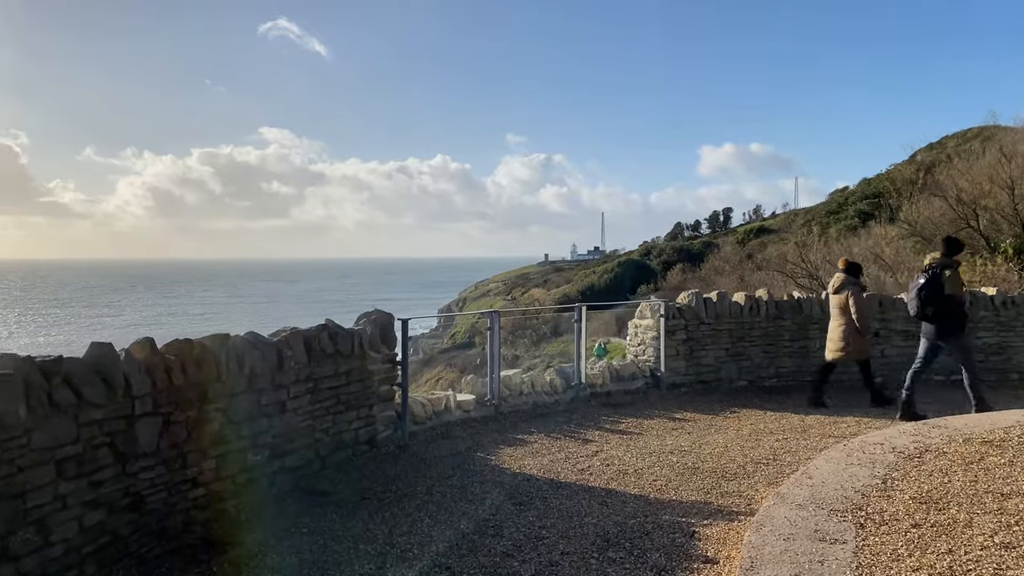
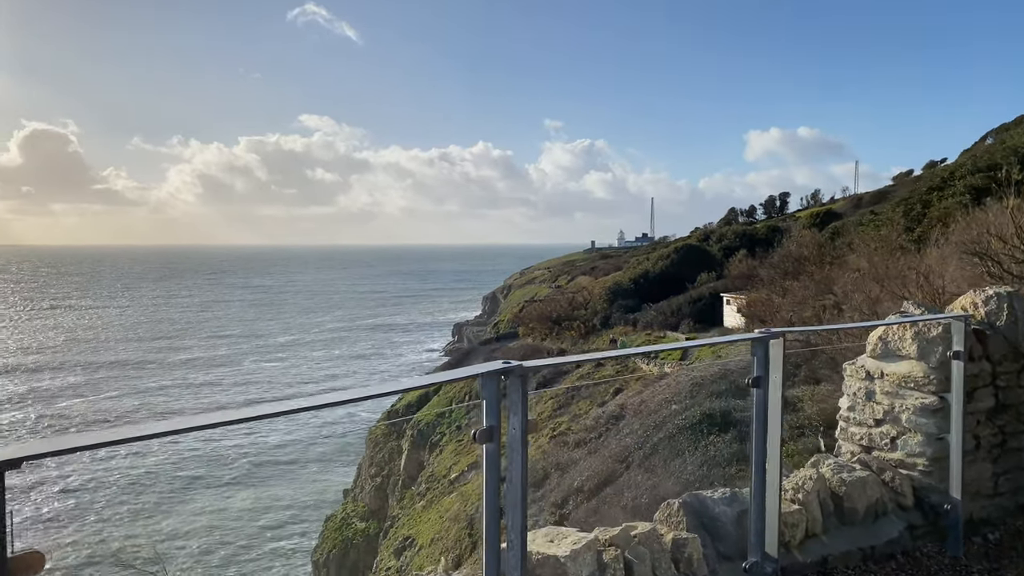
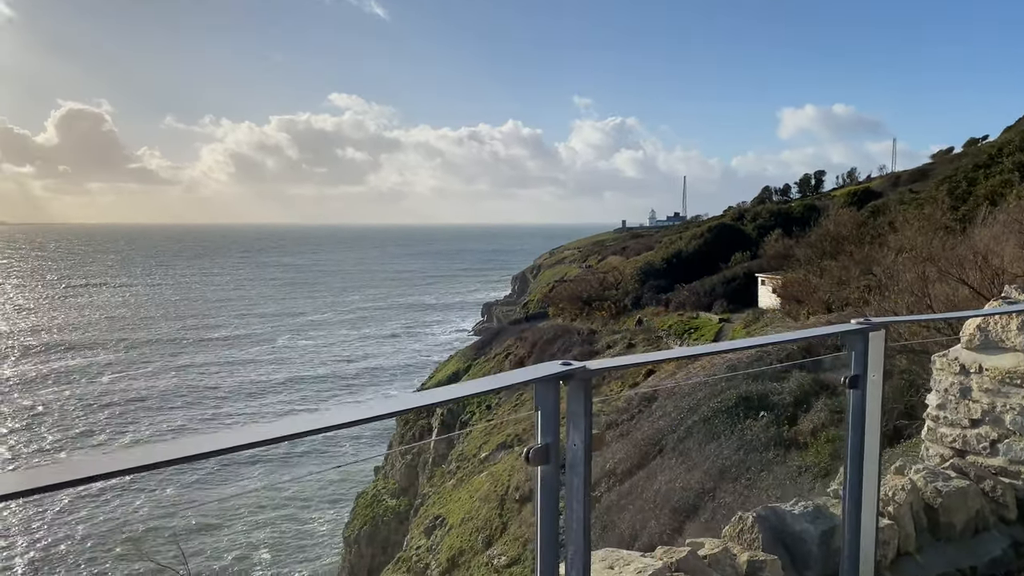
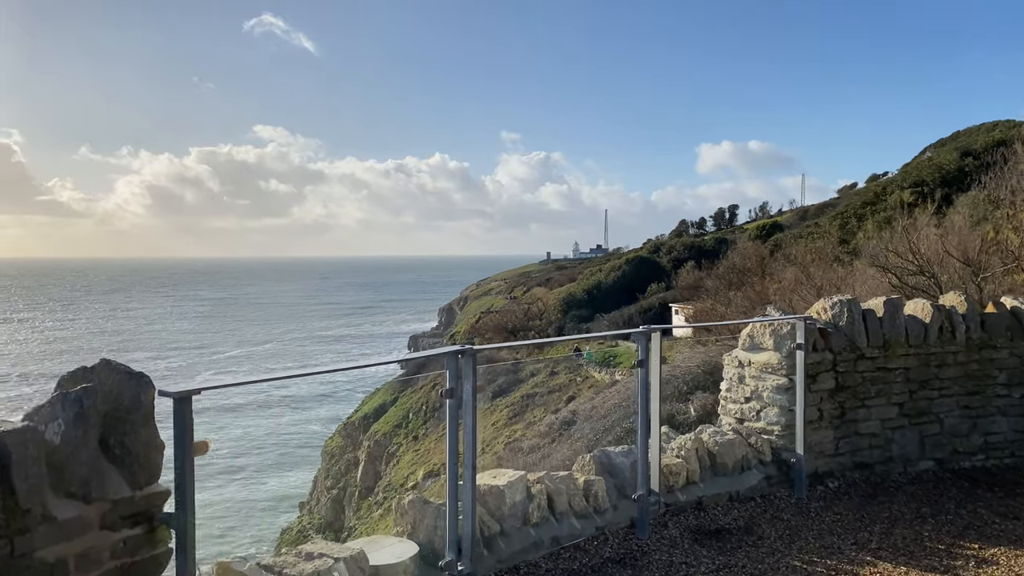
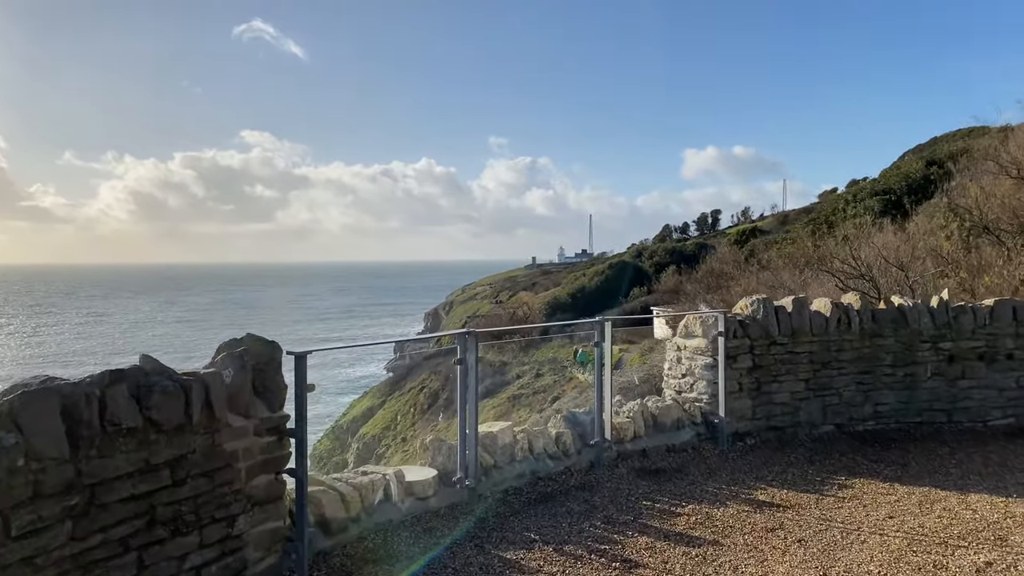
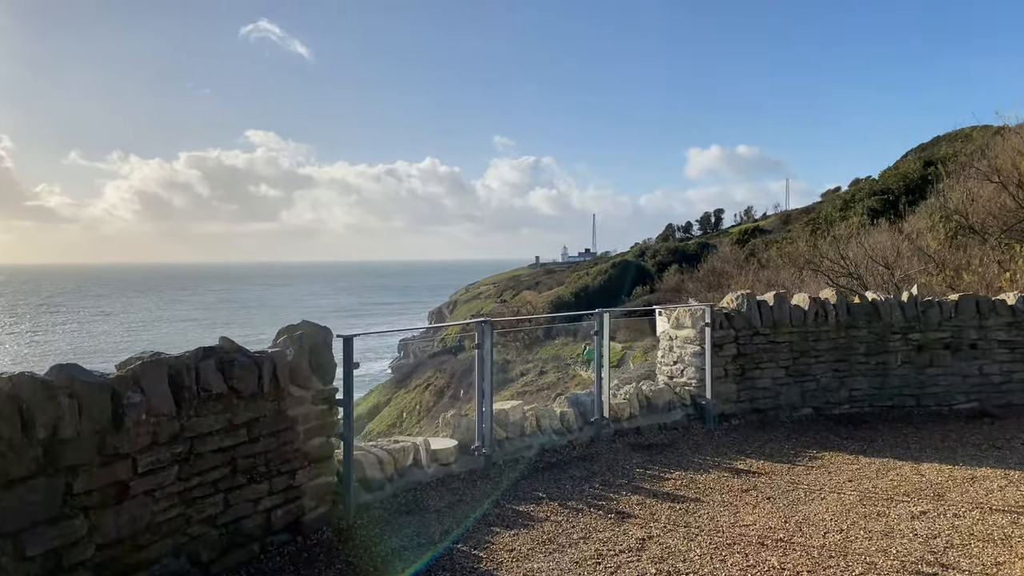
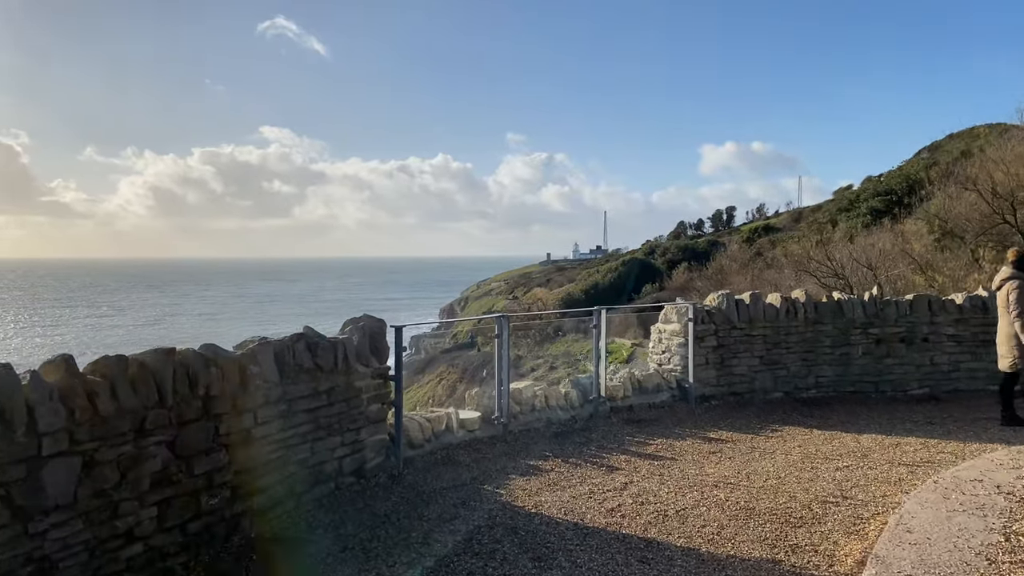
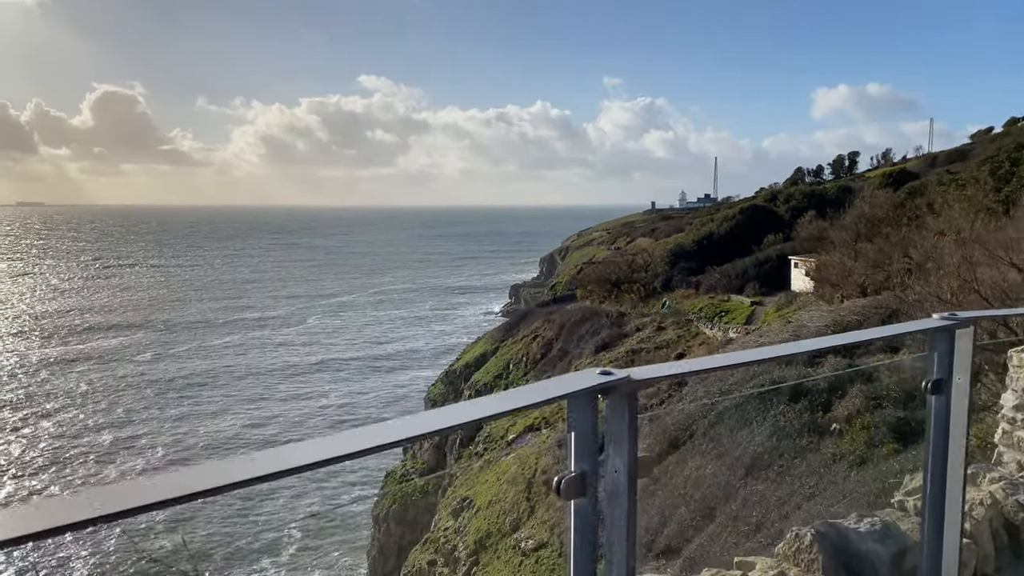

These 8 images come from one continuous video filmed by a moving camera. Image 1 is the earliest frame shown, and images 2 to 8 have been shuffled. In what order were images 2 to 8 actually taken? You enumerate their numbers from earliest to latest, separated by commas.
7, 6, 5, 4, 2, 3, 8
